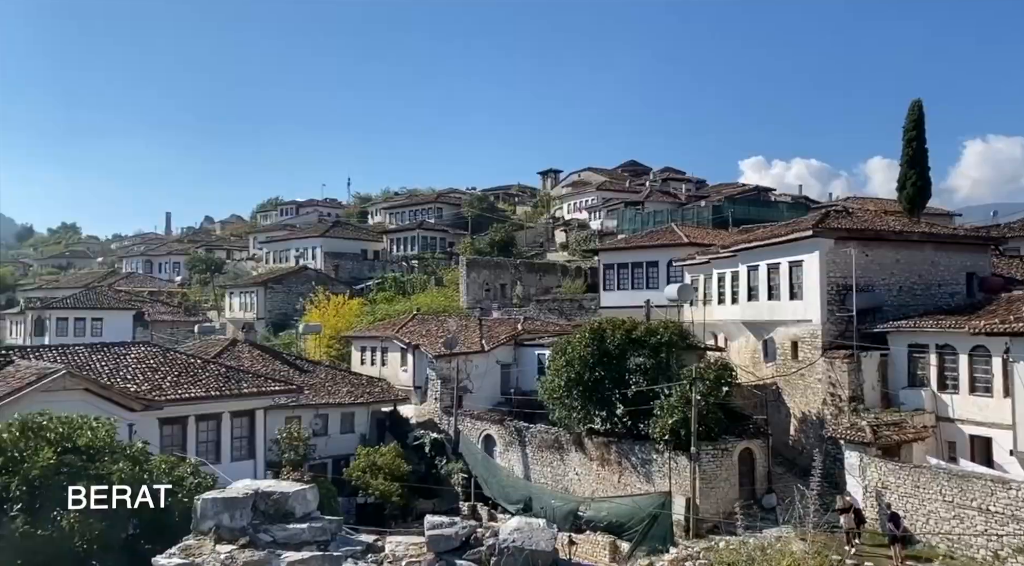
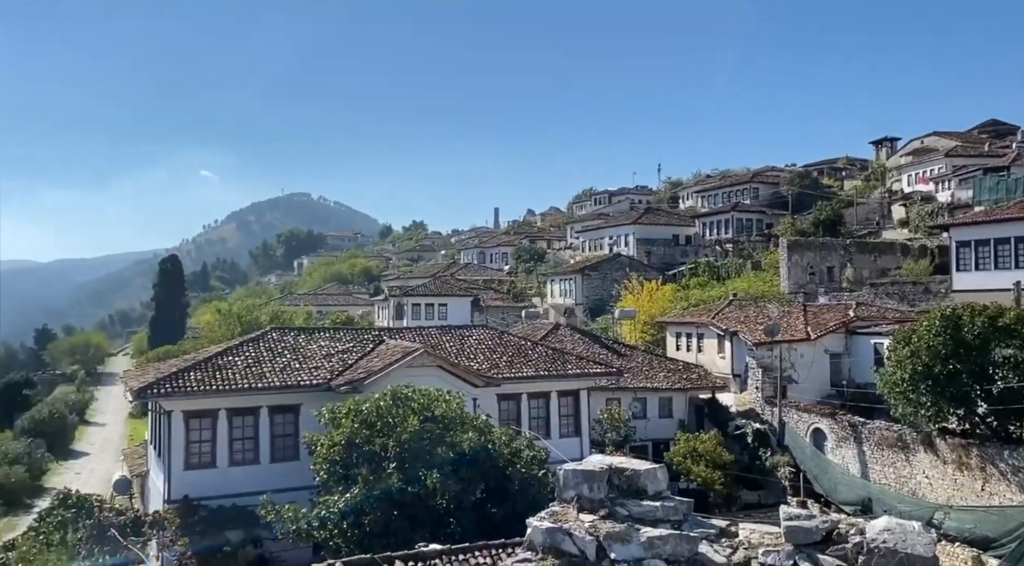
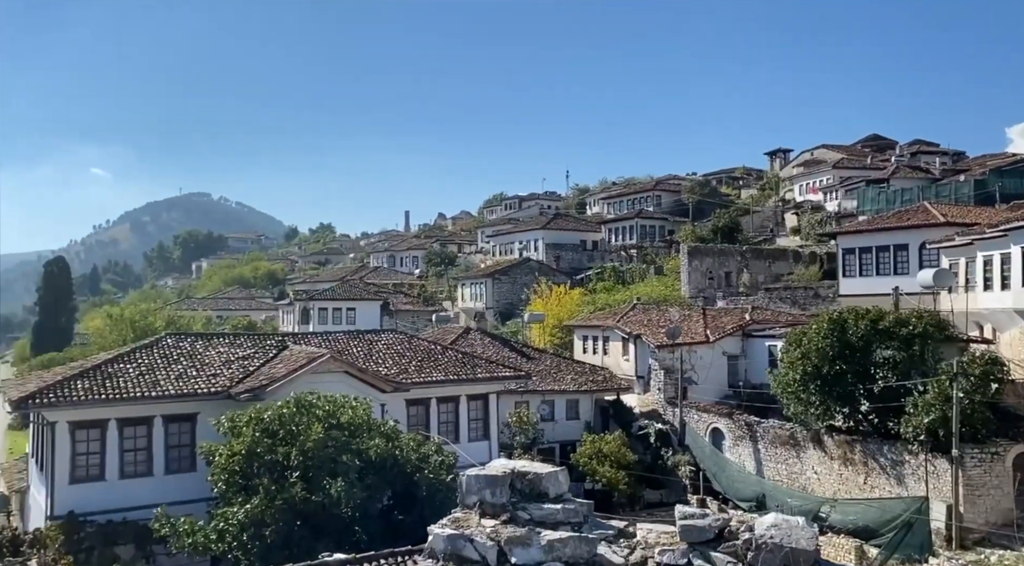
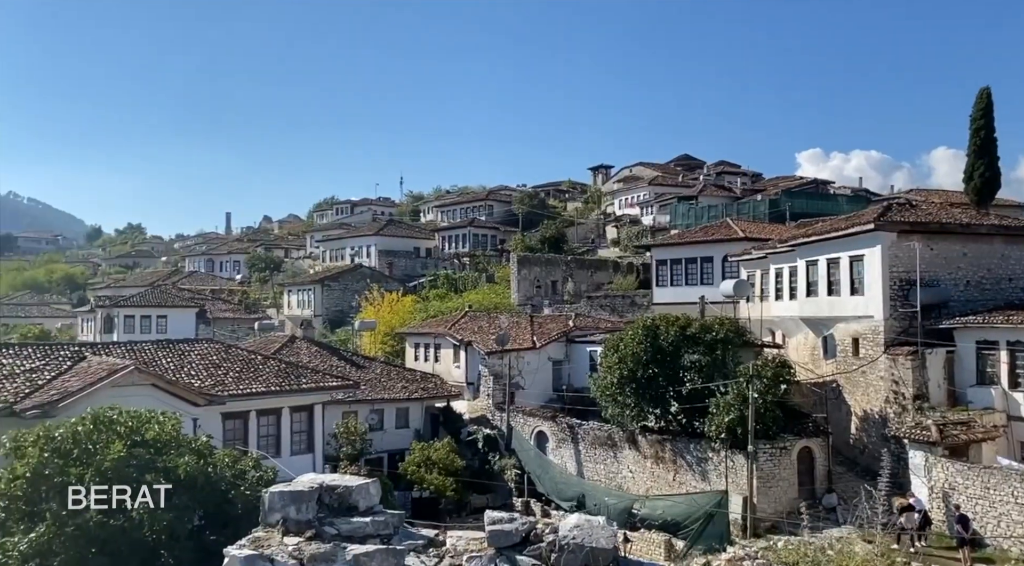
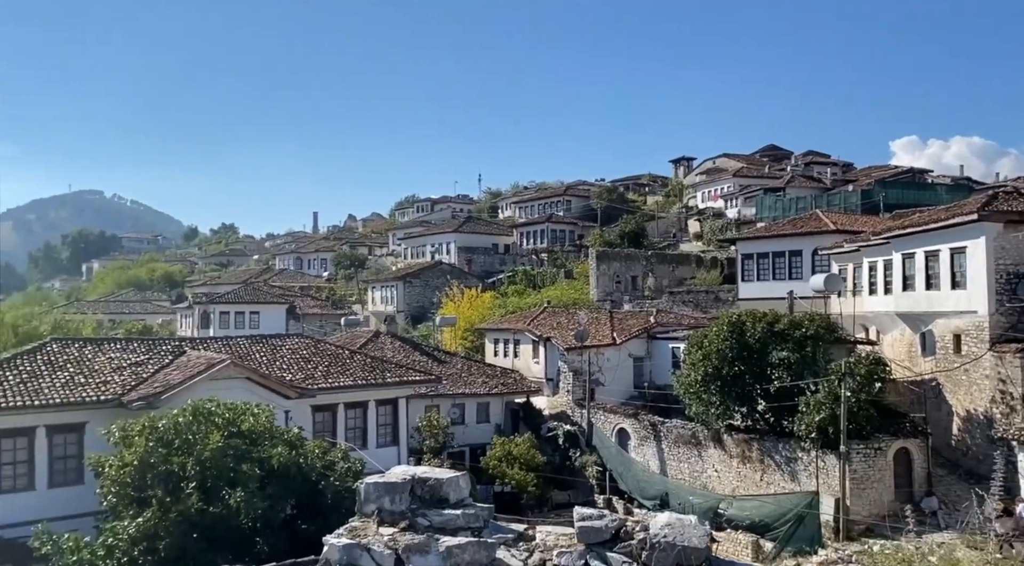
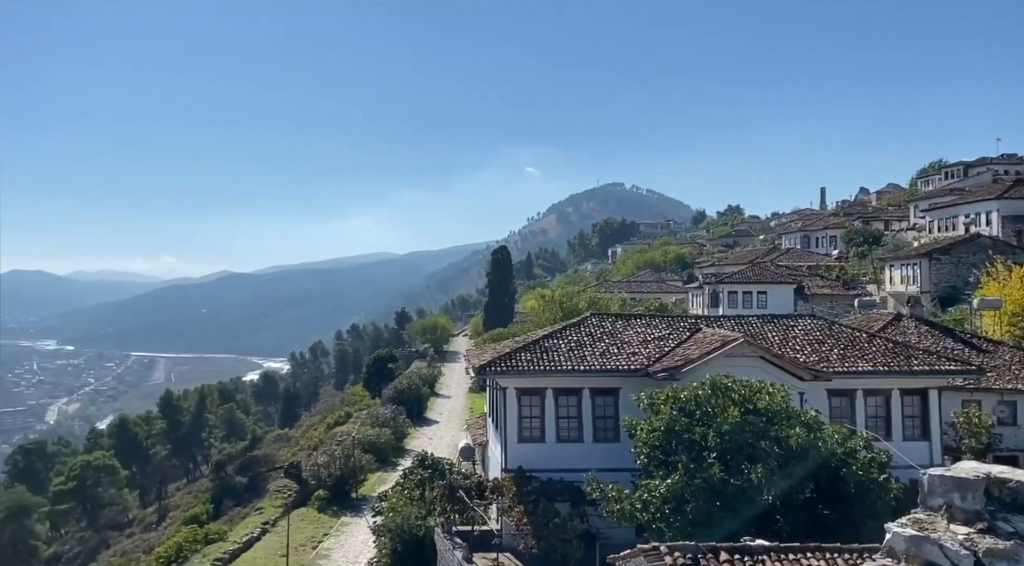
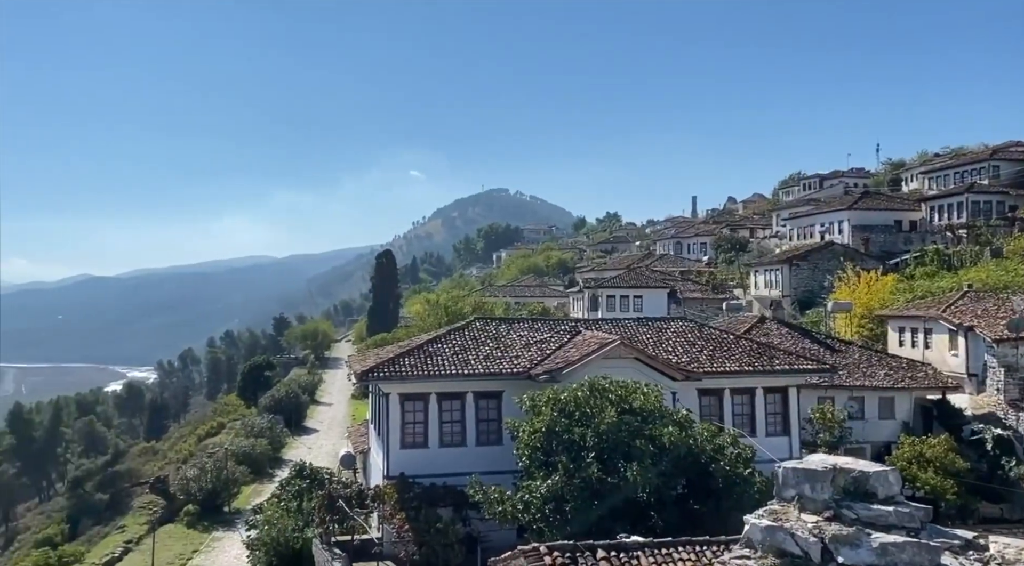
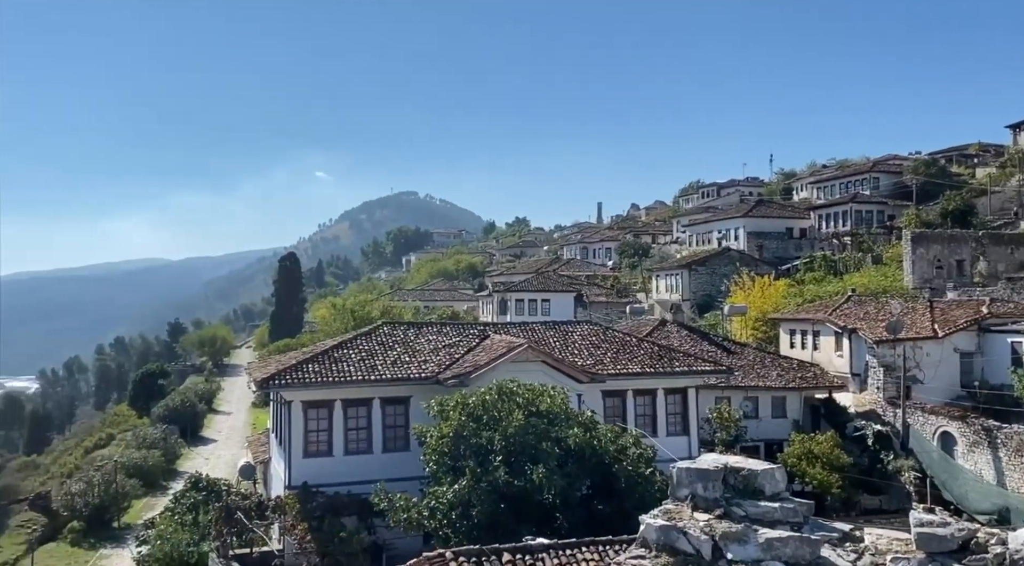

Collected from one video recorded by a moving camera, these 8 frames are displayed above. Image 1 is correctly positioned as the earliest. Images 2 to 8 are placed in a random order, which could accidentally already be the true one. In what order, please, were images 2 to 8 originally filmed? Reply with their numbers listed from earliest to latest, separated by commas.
4, 5, 3, 2, 8, 7, 6
